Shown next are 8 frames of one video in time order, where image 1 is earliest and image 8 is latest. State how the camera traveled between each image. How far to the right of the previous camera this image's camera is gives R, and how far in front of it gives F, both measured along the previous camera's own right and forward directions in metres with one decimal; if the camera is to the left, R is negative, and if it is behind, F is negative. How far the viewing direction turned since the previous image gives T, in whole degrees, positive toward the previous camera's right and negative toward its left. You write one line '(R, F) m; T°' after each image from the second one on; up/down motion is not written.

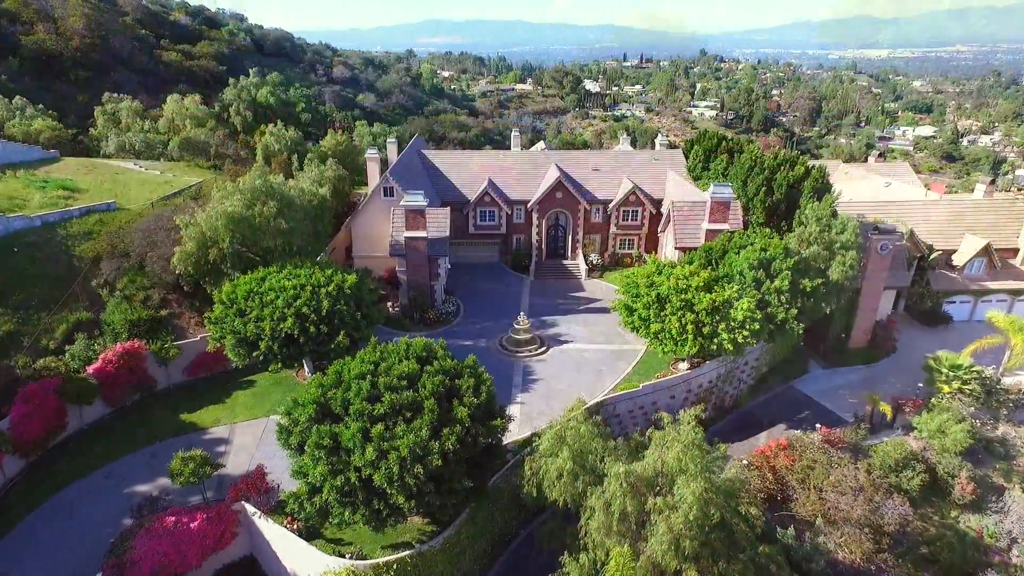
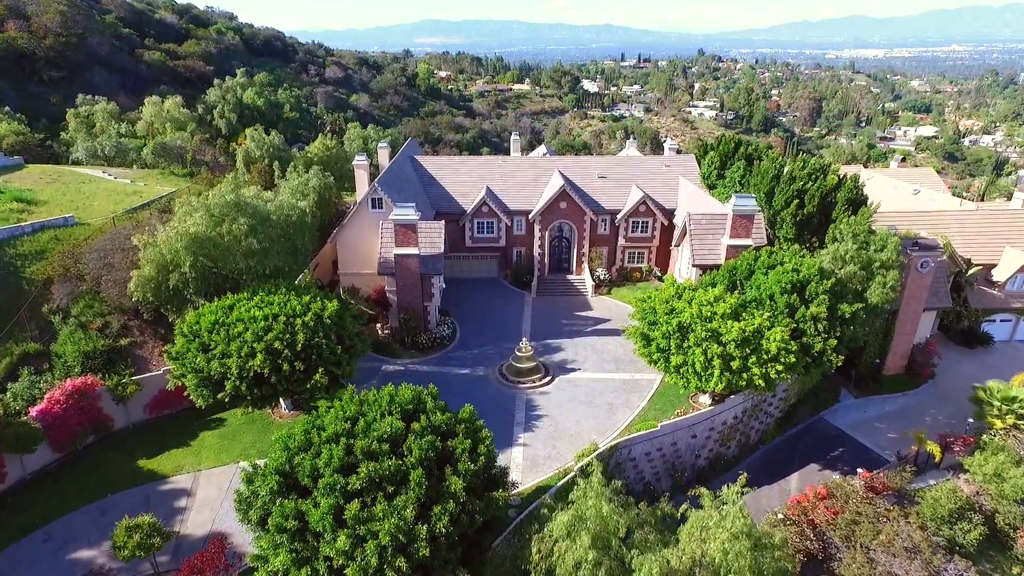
(-0.1, +3.4) m; 0°
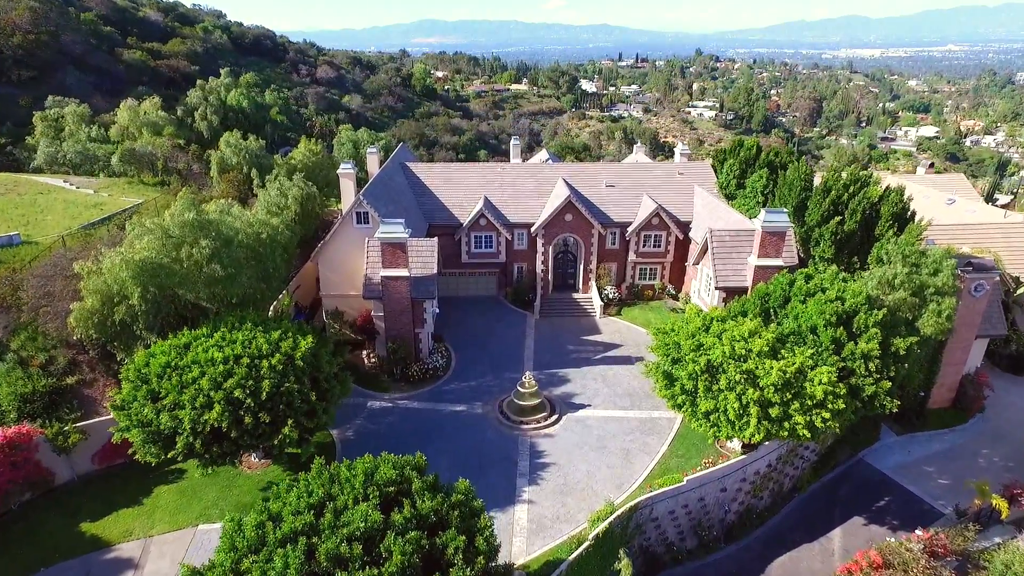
(-0.2, +3.6) m; 0°
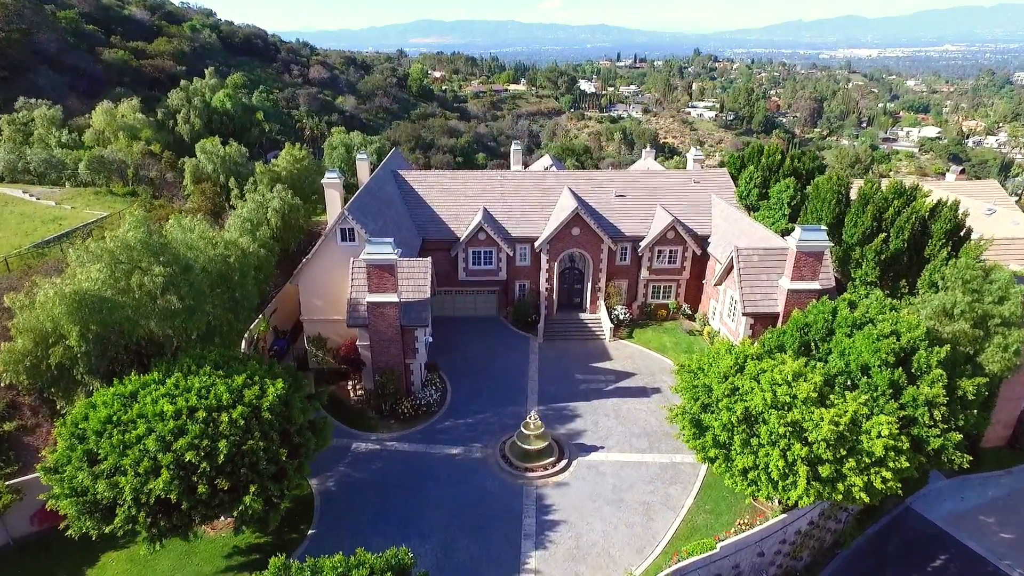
(-0.2, +3.2) m; 0°
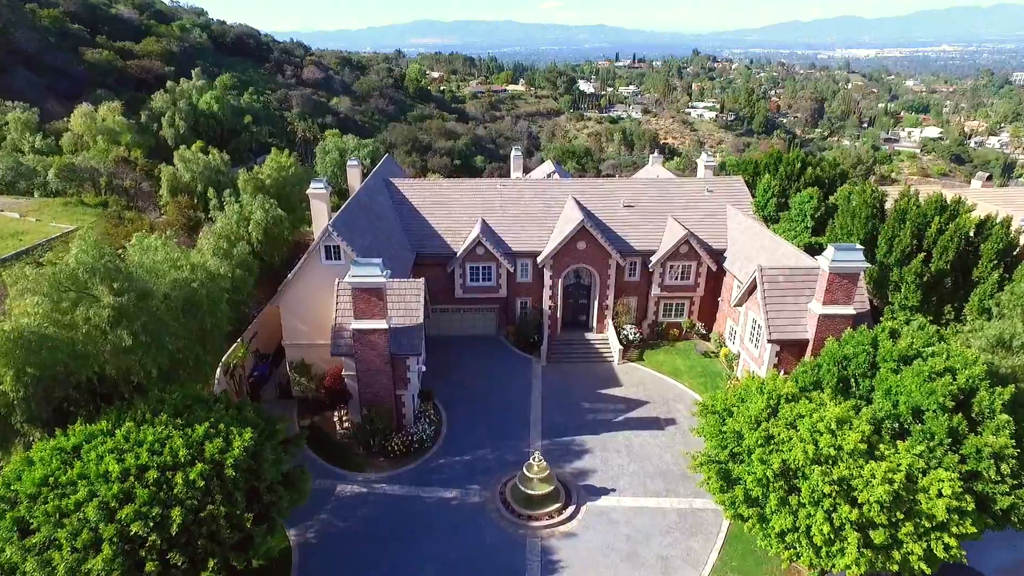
(-0.1, +2.5) m; 0°
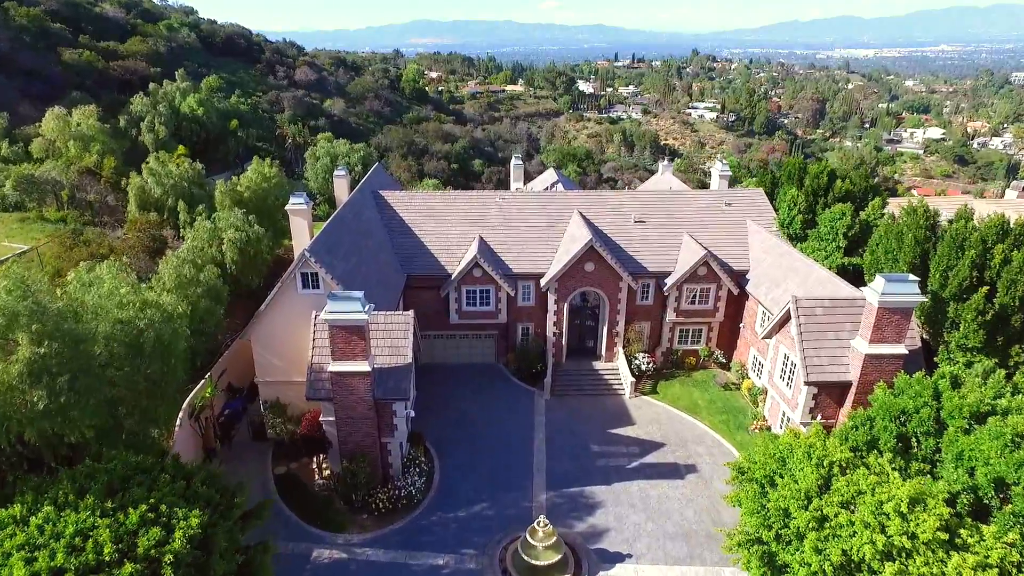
(-0.1, +2.9) m; 0°
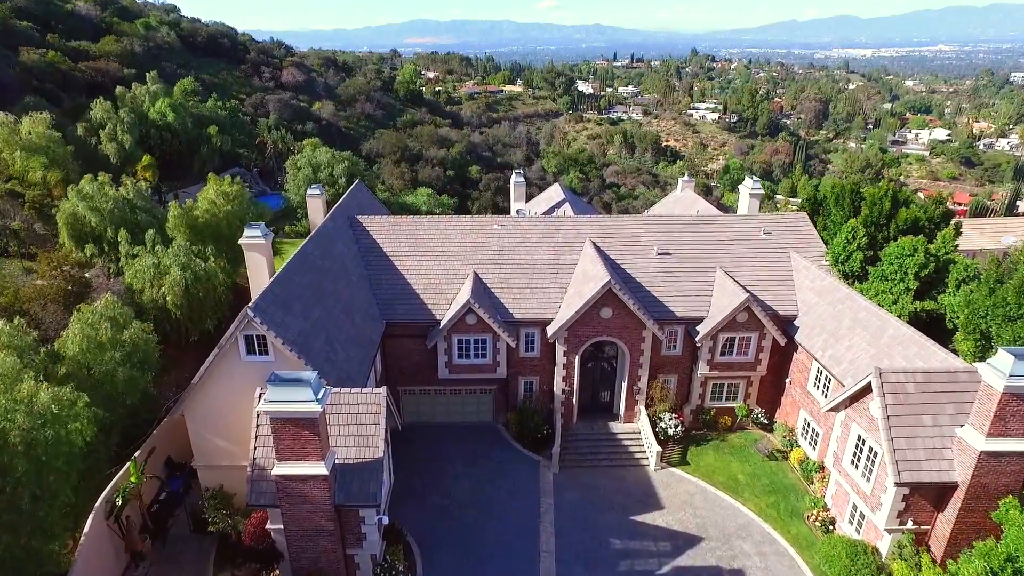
(-0.1, +4.9) m; 0°
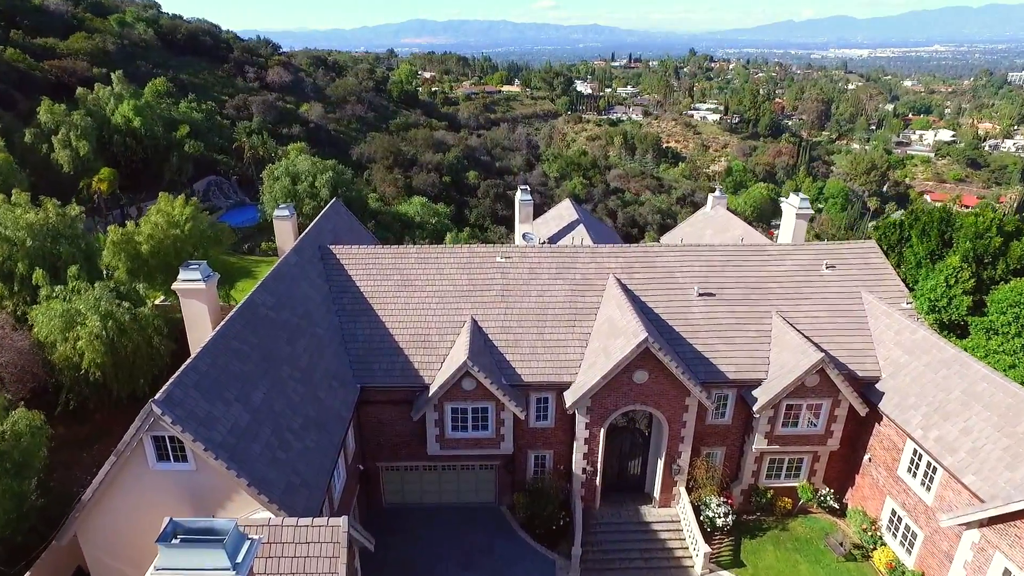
(-0.3, +5.0) m; 0°
